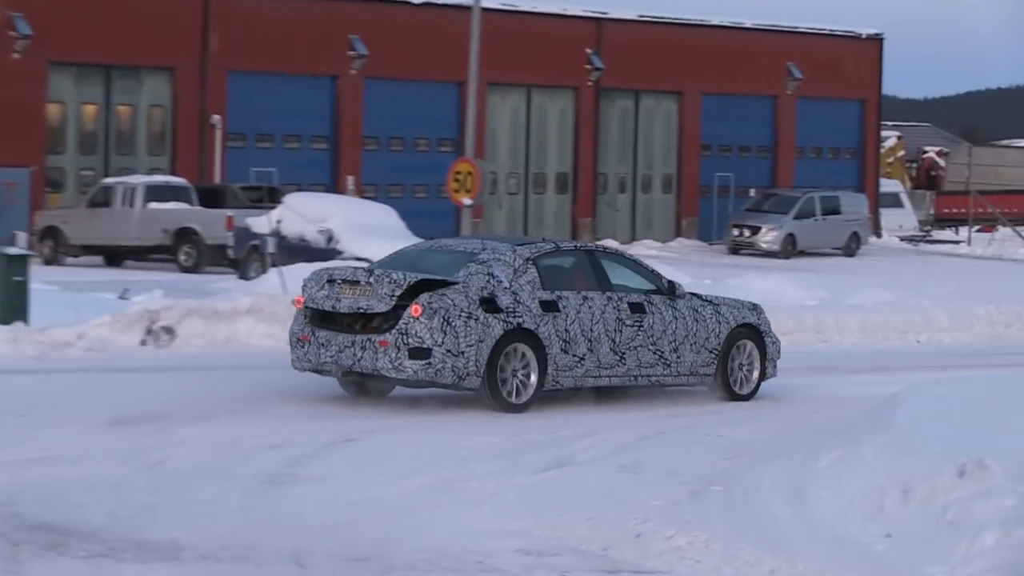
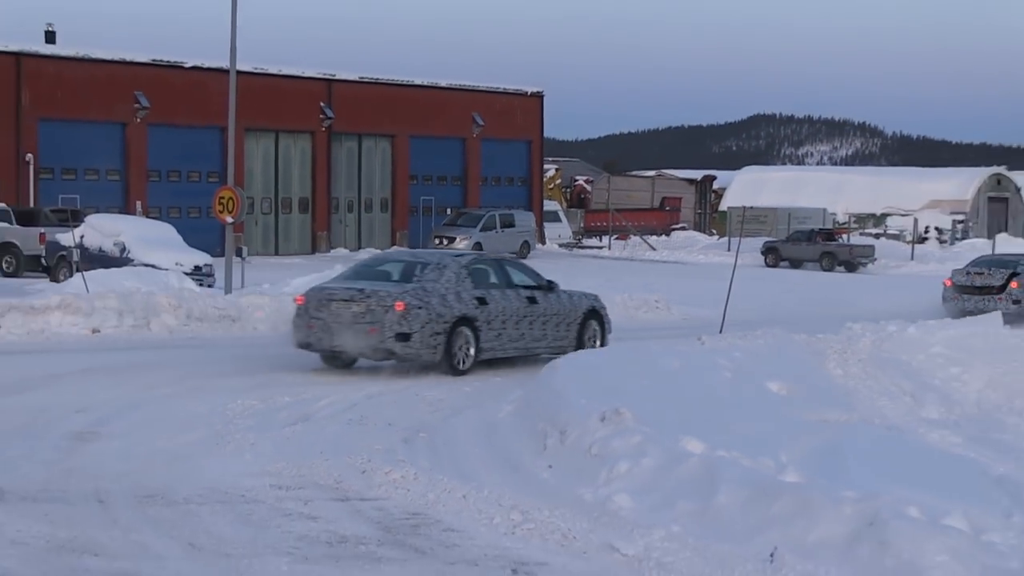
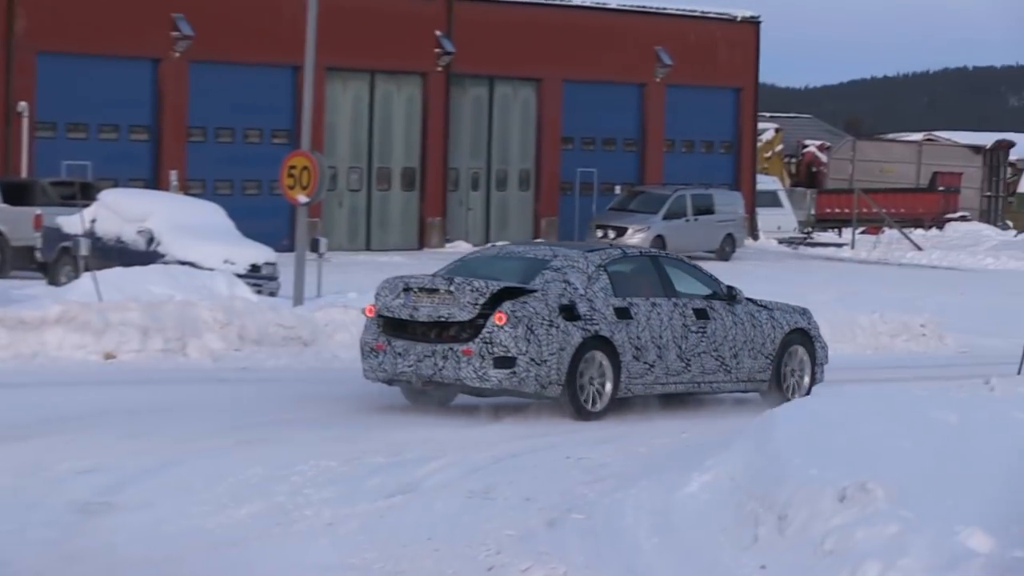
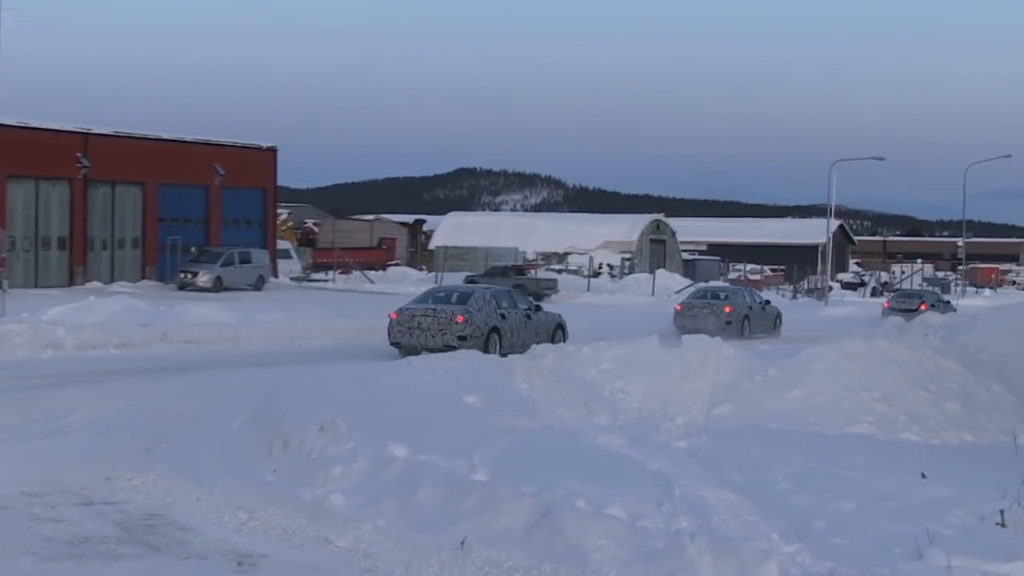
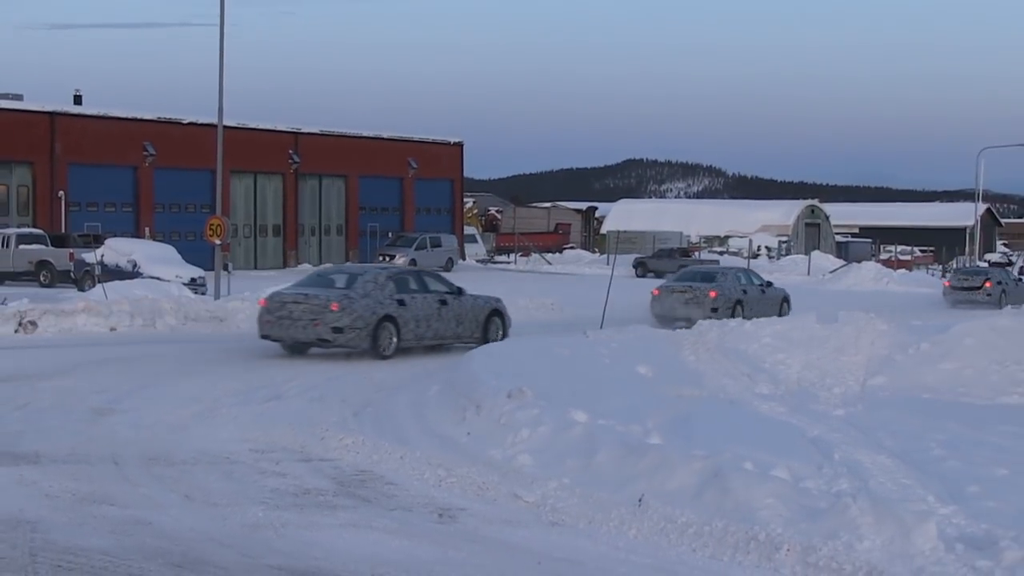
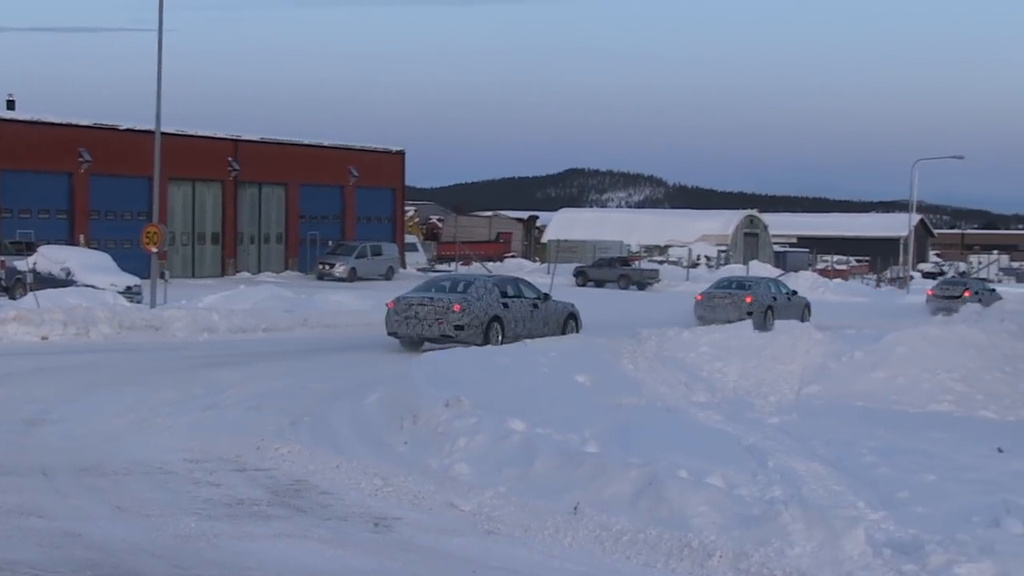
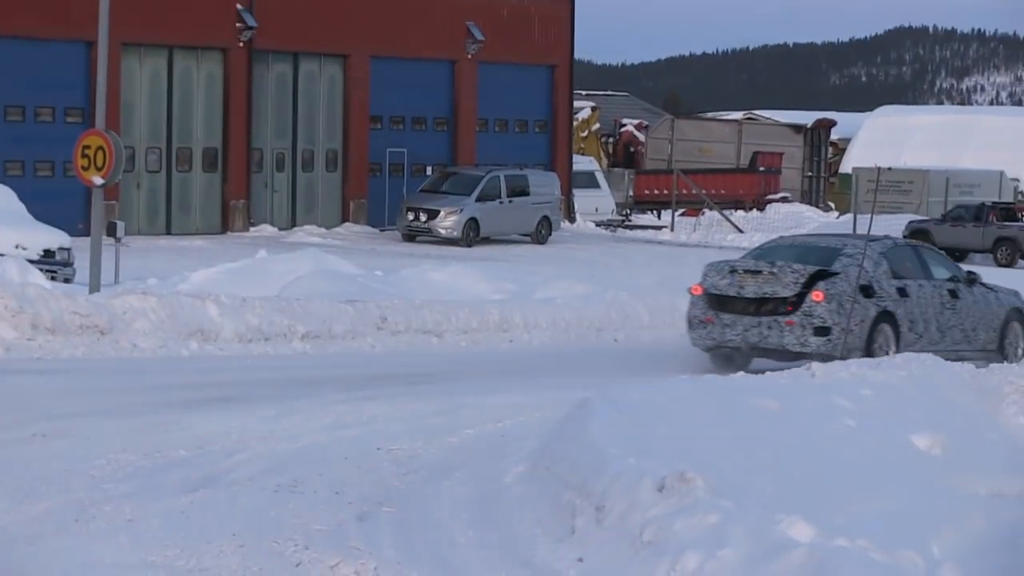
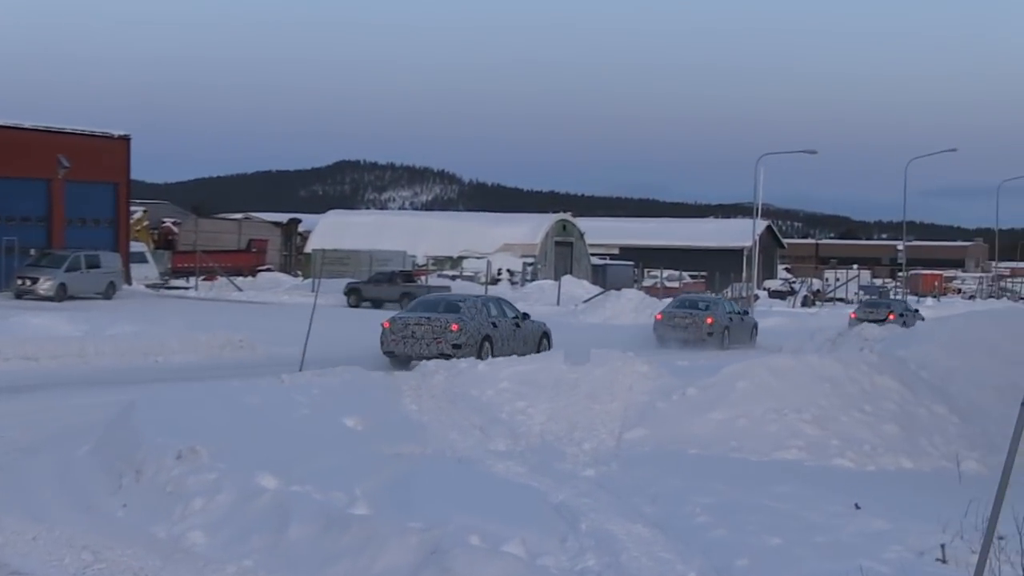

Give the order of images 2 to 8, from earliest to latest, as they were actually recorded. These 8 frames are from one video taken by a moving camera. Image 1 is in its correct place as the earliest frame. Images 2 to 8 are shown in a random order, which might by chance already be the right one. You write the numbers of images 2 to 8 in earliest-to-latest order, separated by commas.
3, 7, 2, 5, 6, 4, 8
